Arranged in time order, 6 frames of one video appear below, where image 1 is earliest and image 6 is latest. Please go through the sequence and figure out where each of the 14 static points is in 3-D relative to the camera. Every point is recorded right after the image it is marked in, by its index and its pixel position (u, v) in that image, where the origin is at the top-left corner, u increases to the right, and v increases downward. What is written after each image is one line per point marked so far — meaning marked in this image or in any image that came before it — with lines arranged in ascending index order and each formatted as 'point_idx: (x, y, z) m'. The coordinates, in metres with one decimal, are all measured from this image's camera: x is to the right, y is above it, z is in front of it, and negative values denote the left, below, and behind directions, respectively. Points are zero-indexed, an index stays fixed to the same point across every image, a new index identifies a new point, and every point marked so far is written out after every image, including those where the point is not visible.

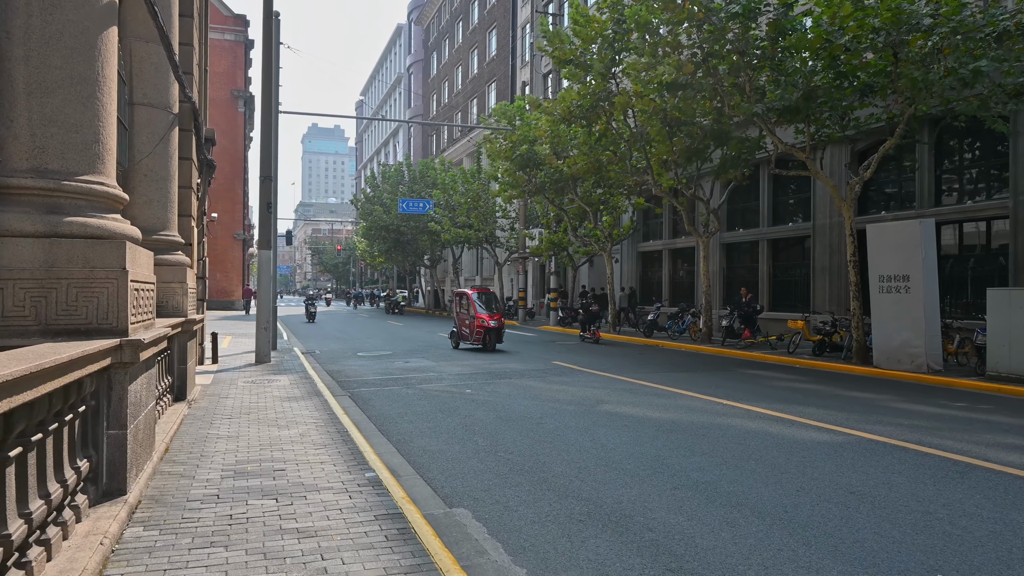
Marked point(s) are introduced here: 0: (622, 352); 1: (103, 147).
0: (+2.8, -1.6, +17.9) m
1: (-3.1, +1.1, +5.4) m
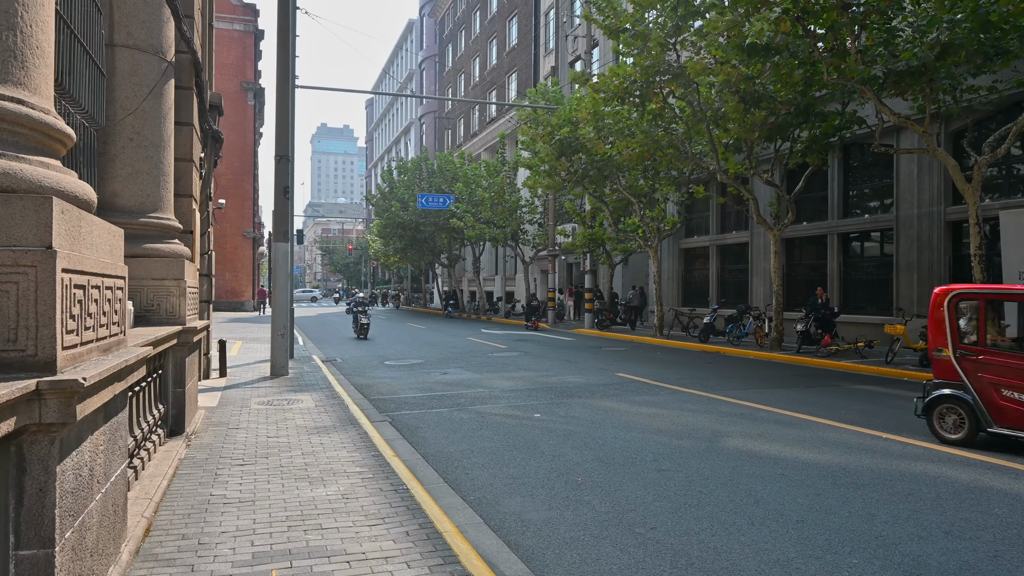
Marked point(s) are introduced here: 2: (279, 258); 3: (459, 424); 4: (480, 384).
0: (+3.9, -1.6, +15.5) m
1: (-2.1, +1.1, +3.1) m
2: (-4.1, +0.5, +12.5) m
3: (-0.6, -1.7, +8.7) m
4: (-0.5, -1.7, +12.1) m
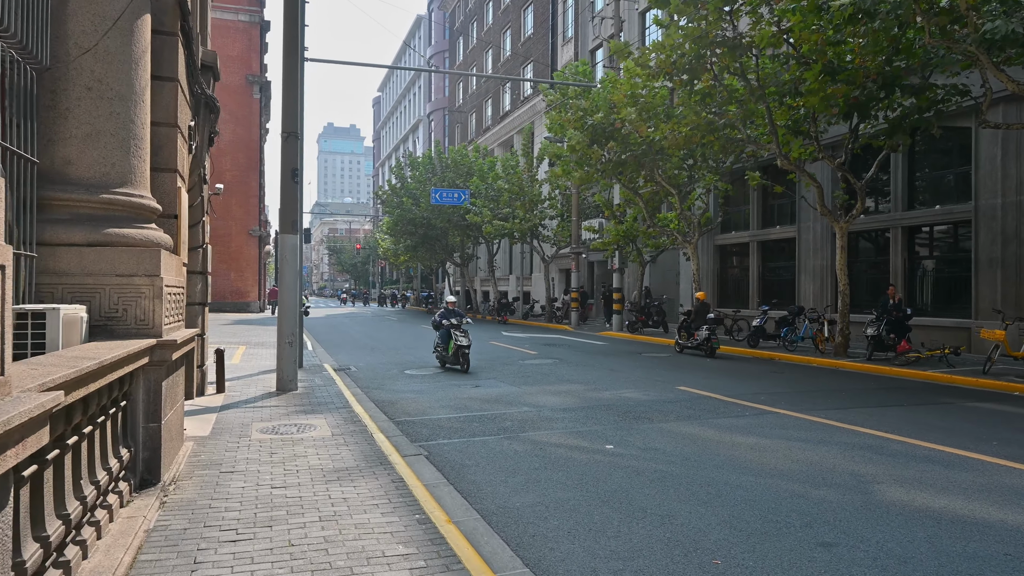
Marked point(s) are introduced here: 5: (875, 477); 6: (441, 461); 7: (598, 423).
0: (+4.7, -1.6, +13.7) m
1: (-1.5, +1.1, +1.3) m
2: (-3.4, +0.5, +10.6) m
3: (0.0, -1.7, +6.9) m
4: (+0.2, -1.6, +10.2) m
5: (+3.1, -1.6, +6.0) m
6: (-0.7, -1.7, +6.7) m
7: (+1.1, -1.6, +8.6) m
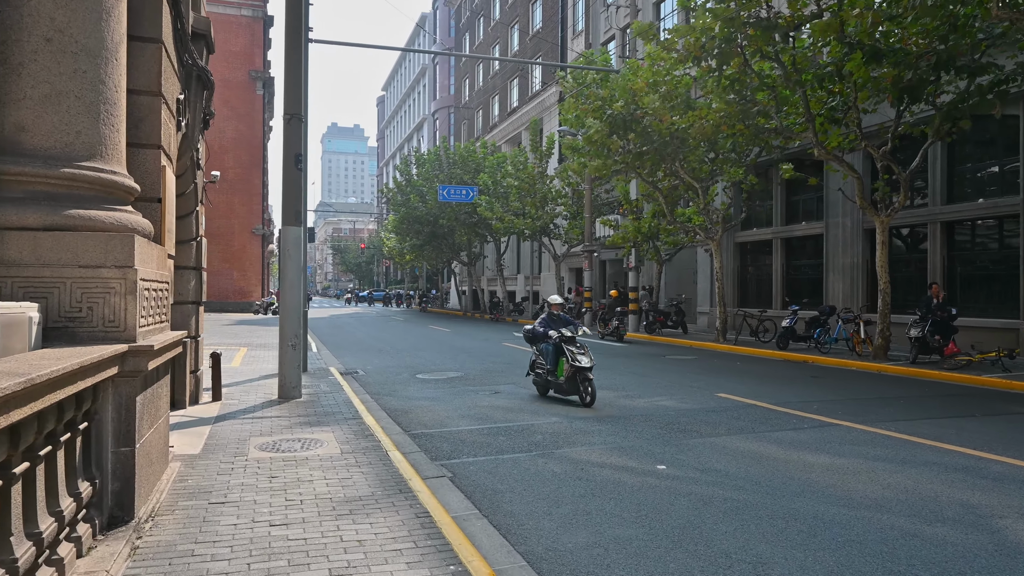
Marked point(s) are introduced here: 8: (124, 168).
0: (+5.0, -1.6, +12.7) m
1: (-1.2, +1.1, +0.3) m
2: (-3.1, +0.6, +9.7) m
3: (+0.4, -1.6, +5.9) m
4: (+0.5, -1.6, +9.2) m
5: (+3.4, -1.6, +5.0) m
6: (-0.3, -1.6, +5.8) m
7: (+1.4, -1.6, +7.6) m
8: (-2.8, +0.9, +5.0) m
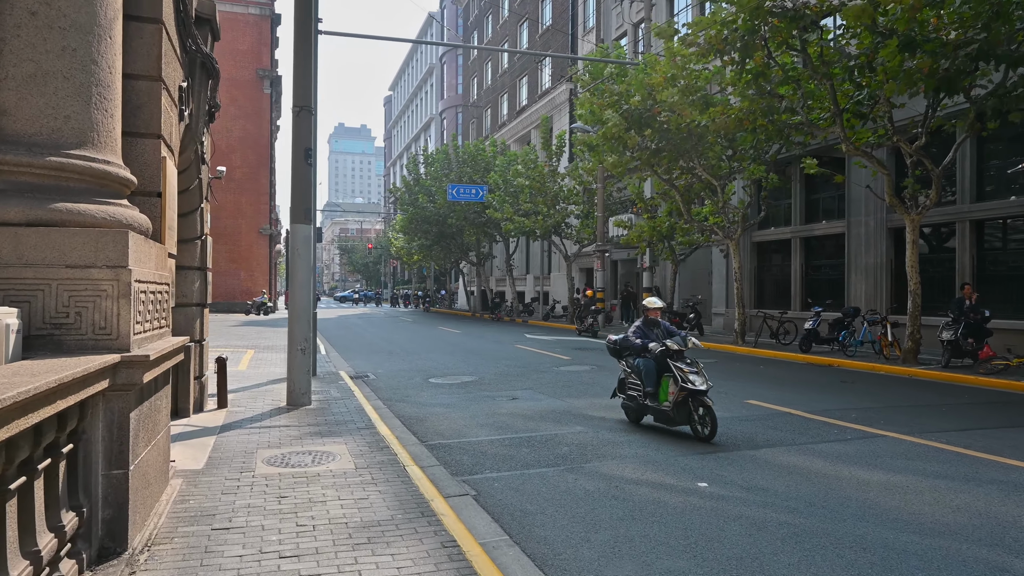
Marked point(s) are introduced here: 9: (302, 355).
0: (+5.3, -1.6, +12.1) m
1: (-1.0, +1.1, -0.2) m
2: (-2.8, +0.6, +9.2) m
3: (+0.6, -1.6, +5.4) m
4: (+0.8, -1.6, +8.7) m
5: (+3.6, -1.6, +4.4) m
6: (-0.1, -1.6, +5.3) m
7: (+1.6, -1.6, +7.1) m
8: (-2.5, +0.8, +4.6) m
9: (-2.7, -0.9, +9.1) m
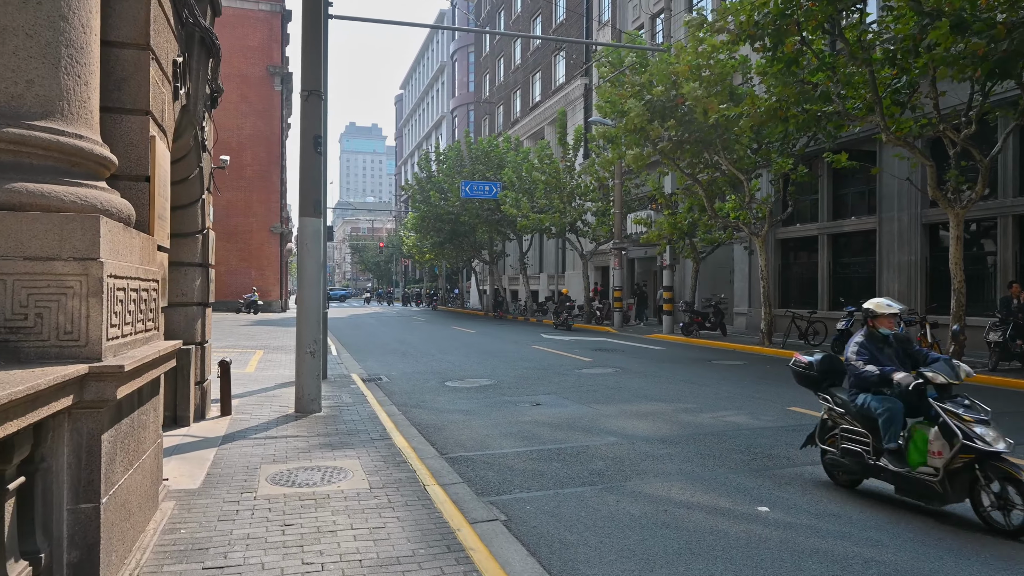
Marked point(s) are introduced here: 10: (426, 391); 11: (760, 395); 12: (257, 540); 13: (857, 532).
0: (+5.7, -1.6, +11.4) m
1: (-0.9, +1.1, -0.8) m
2: (-2.5, +0.6, +8.6) m
3: (+0.8, -1.6, +4.7) m
4: (+1.1, -1.6, +8.0) m
5: (+3.8, -1.6, +3.7) m
6: (+0.1, -1.6, +4.6) m
7: (+1.9, -1.6, +6.4) m
8: (-2.3, +0.9, +3.9) m
9: (-2.4, -0.8, +8.5) m
10: (-1.4, -1.6, +11.2) m
11: (+3.6, -1.6, +10.4) m
12: (-1.5, -1.5, +4.2) m
13: (+2.3, -1.6, +4.6) m
